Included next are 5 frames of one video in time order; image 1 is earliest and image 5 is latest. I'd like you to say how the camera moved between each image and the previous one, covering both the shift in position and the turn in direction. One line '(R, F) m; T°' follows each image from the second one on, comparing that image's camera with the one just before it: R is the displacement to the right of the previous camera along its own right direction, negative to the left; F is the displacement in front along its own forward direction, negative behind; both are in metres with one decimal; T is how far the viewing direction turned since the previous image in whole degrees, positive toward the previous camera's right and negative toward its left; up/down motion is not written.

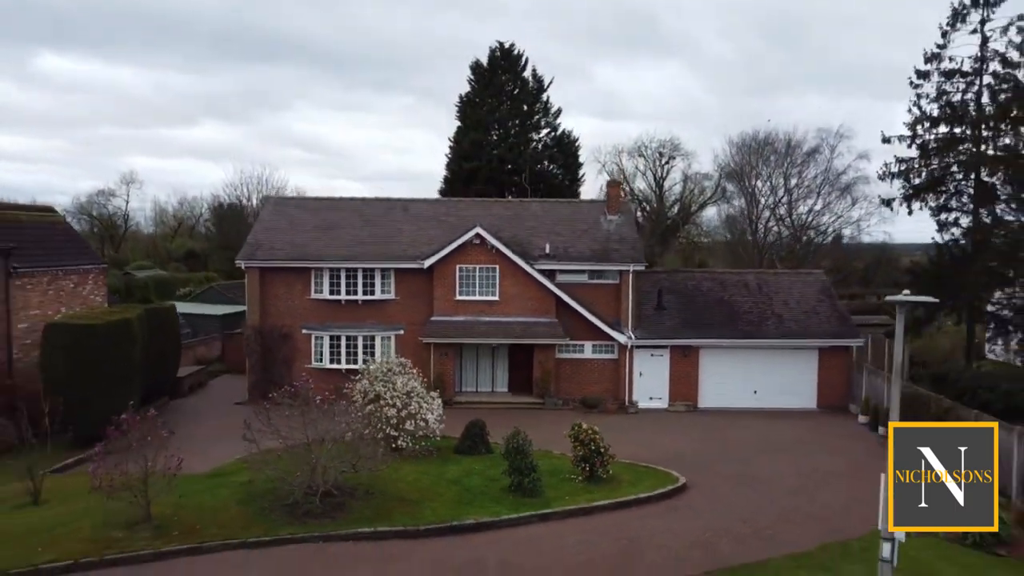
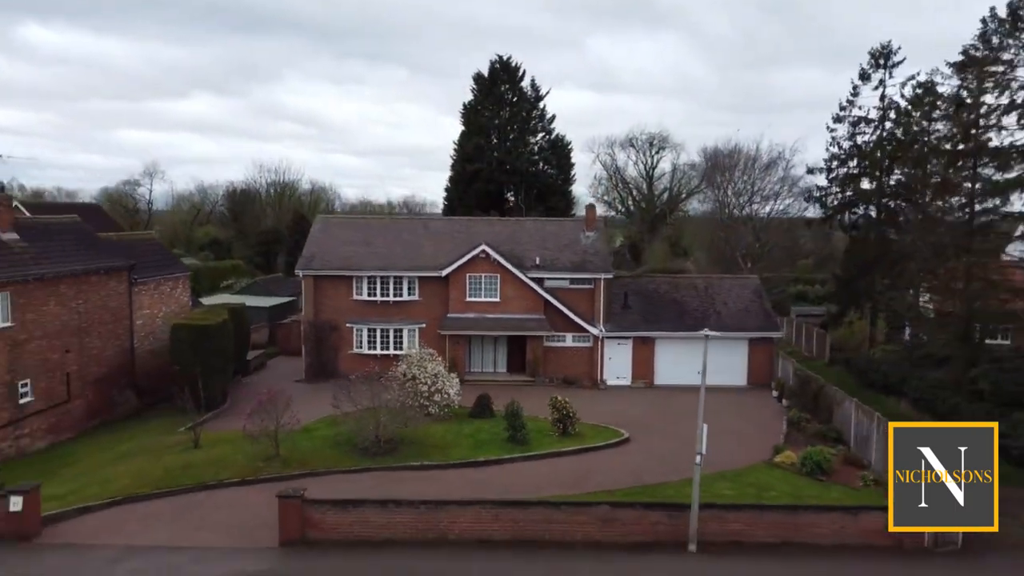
(0.0, -4.9) m; 0°
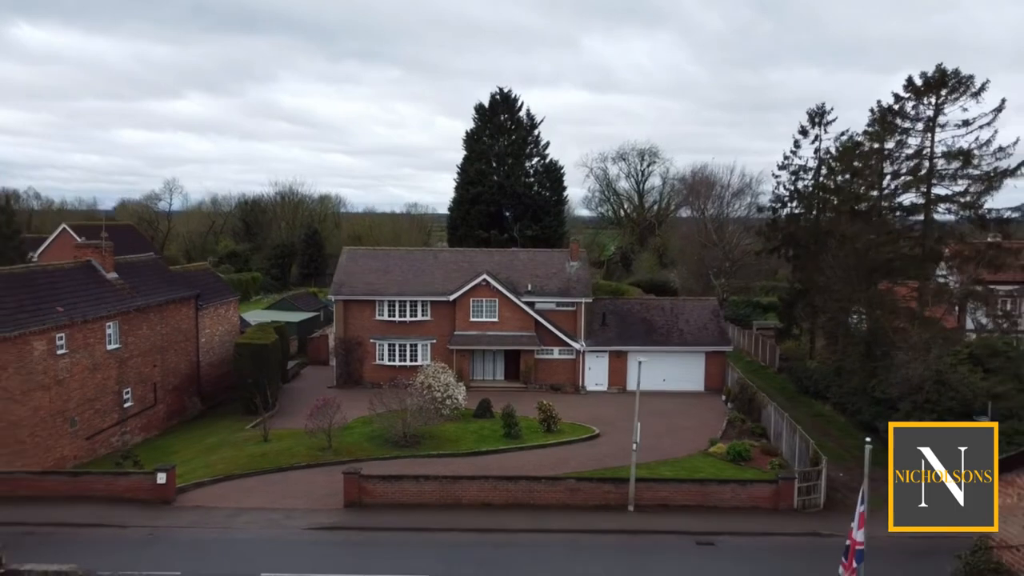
(+0.1, -4.5) m; 0°
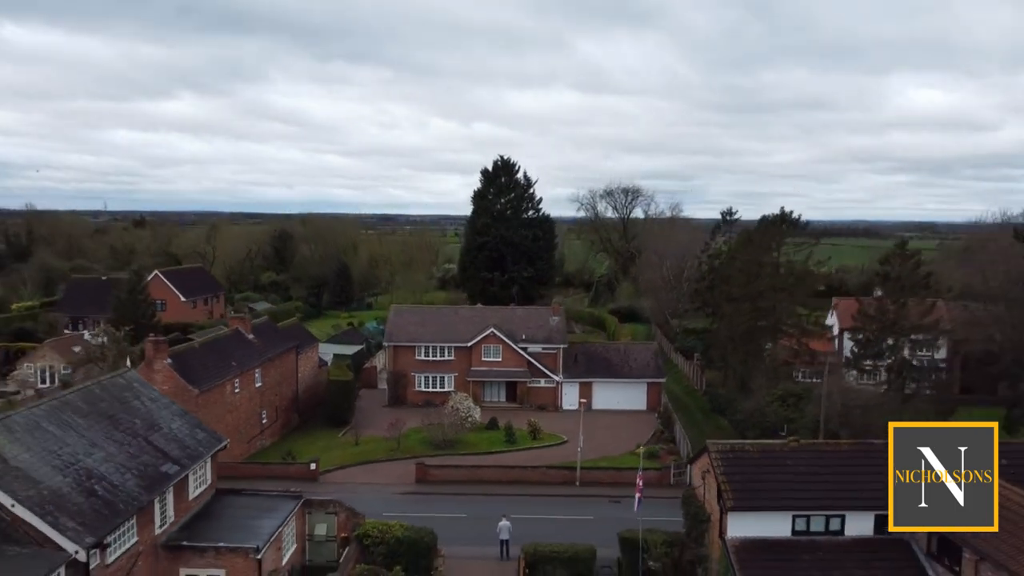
(0.0, -11.3) m; 0°
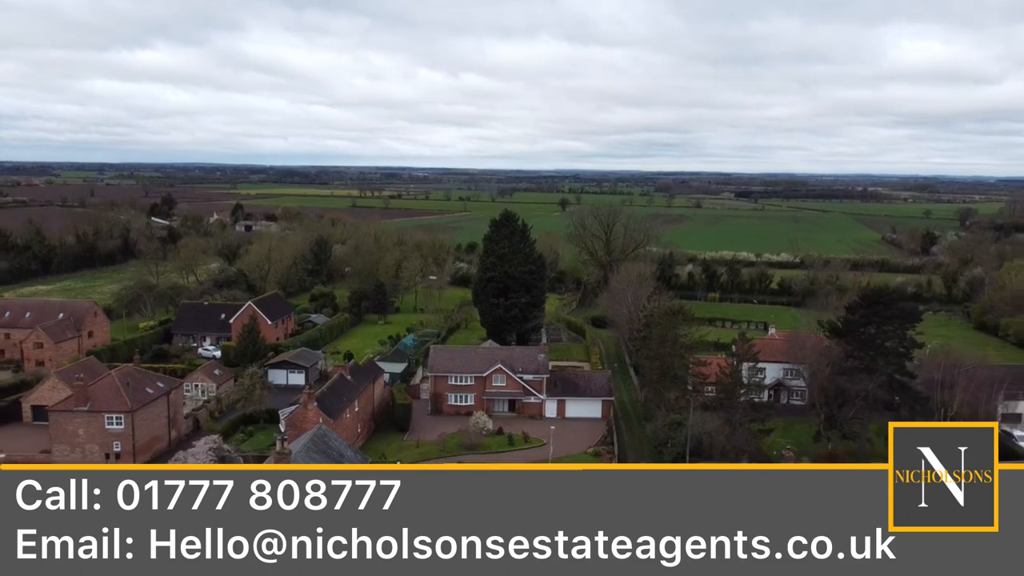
(0.0, -18.8) m; 0°
